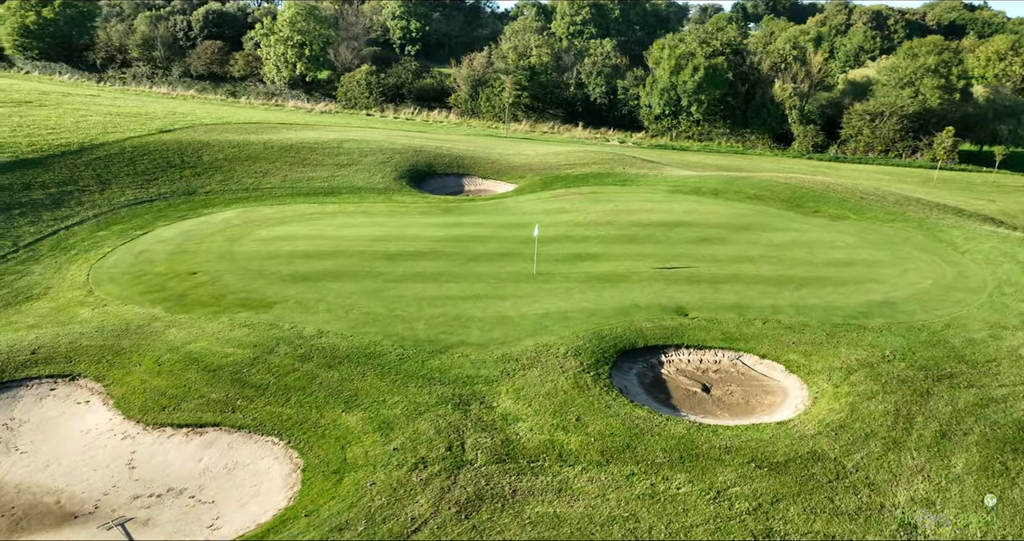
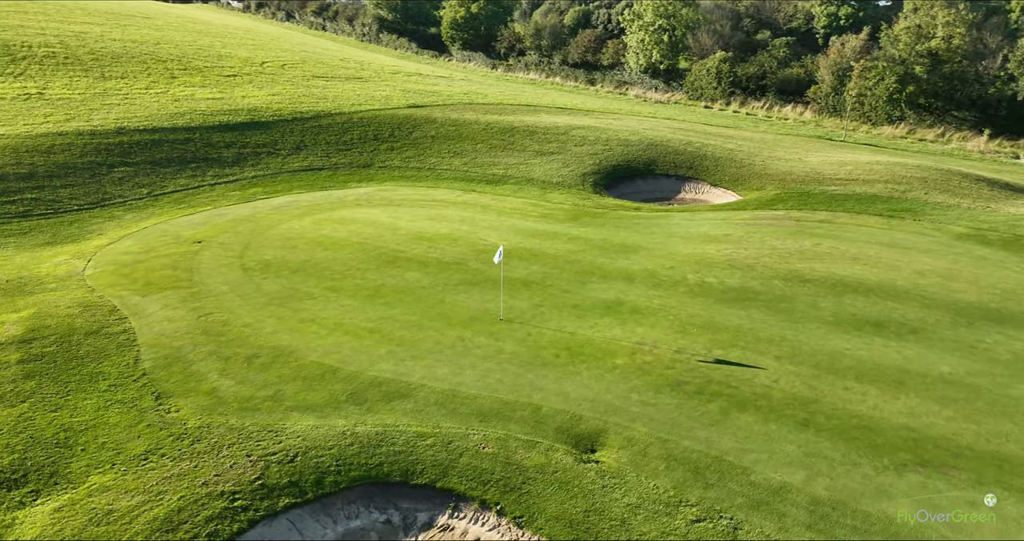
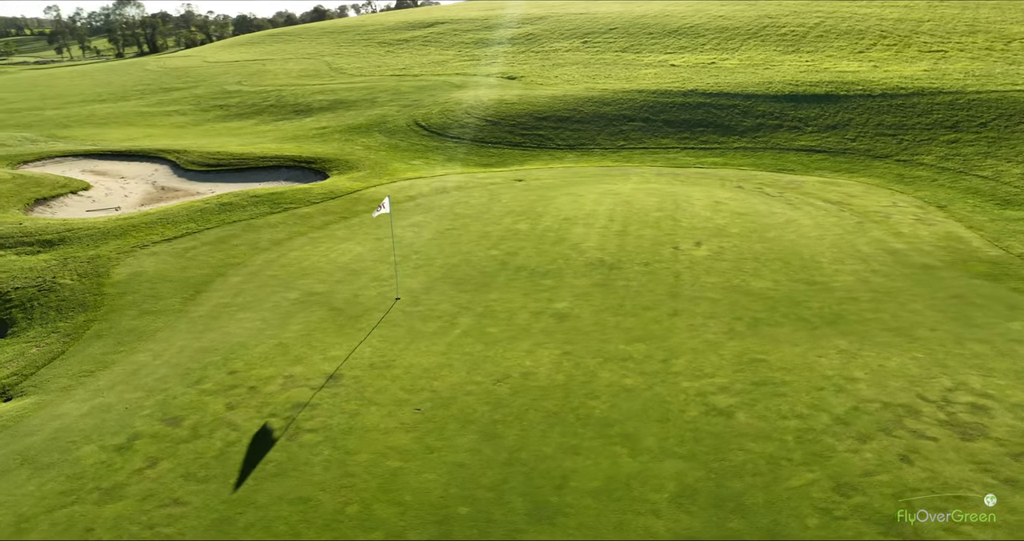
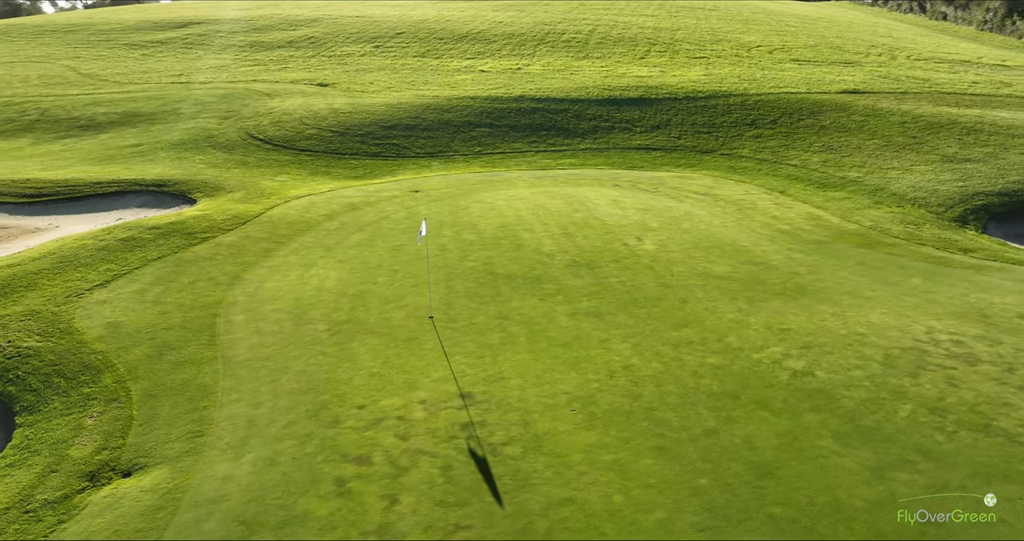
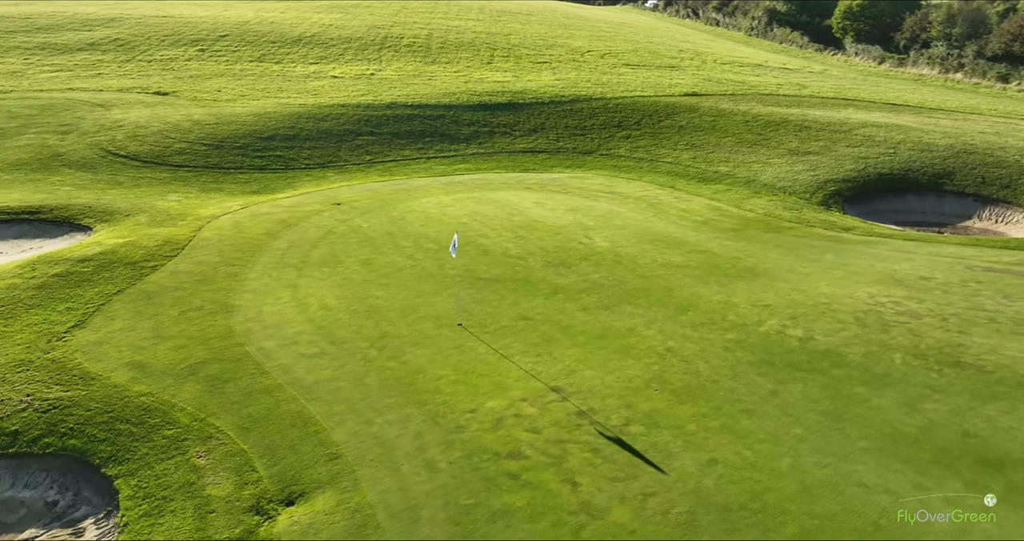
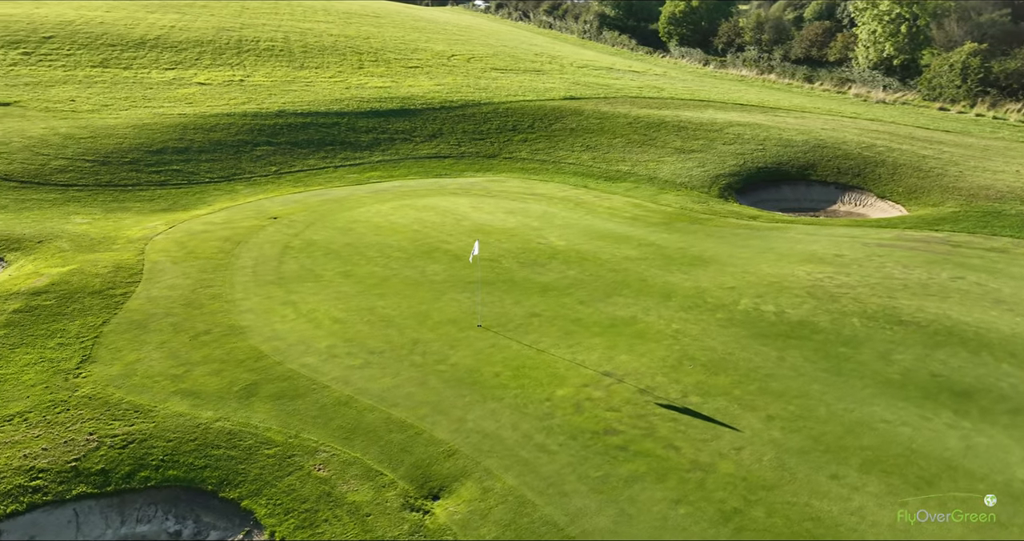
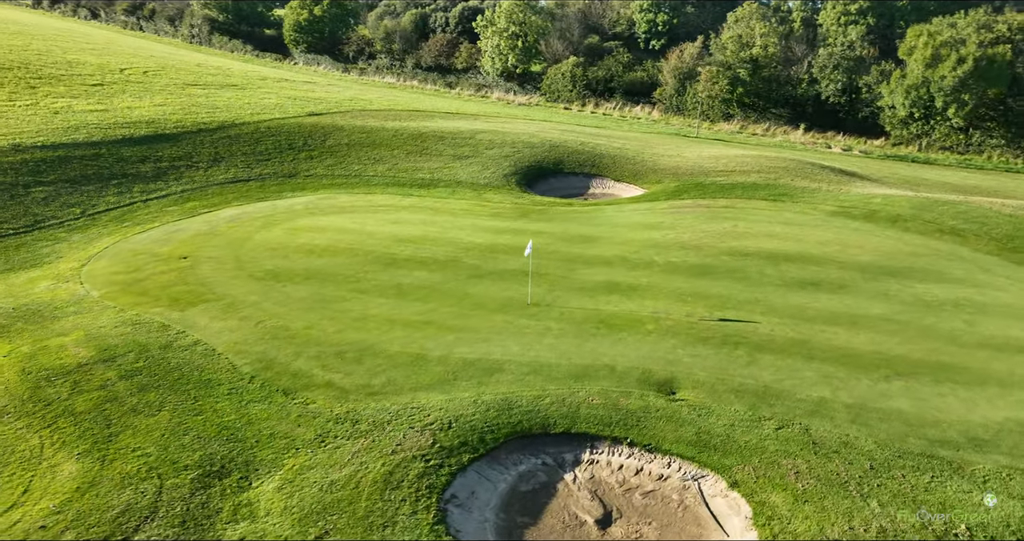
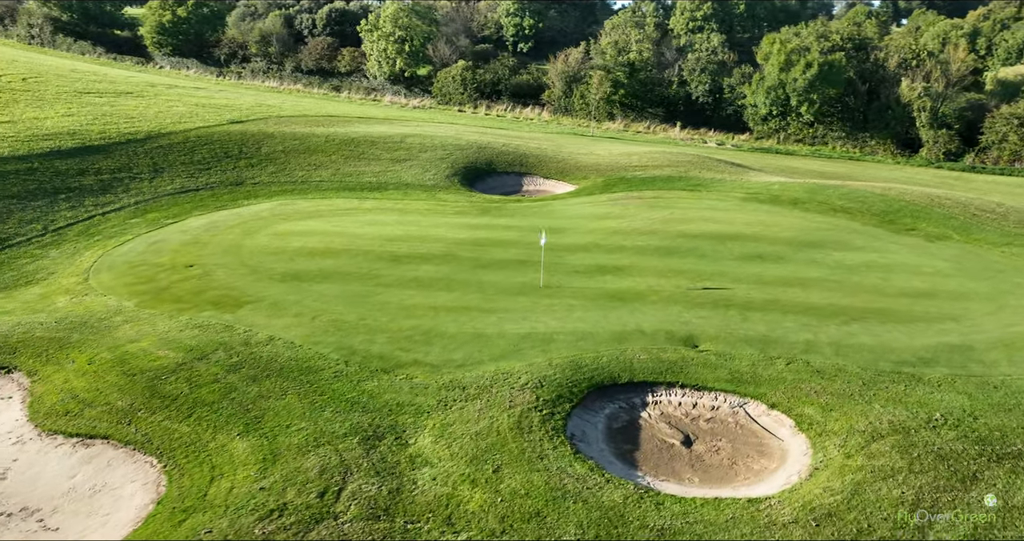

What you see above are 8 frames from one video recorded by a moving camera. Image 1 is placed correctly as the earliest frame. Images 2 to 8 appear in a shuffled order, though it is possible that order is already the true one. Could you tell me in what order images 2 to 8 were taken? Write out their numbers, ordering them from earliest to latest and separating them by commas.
8, 7, 2, 6, 5, 4, 3
